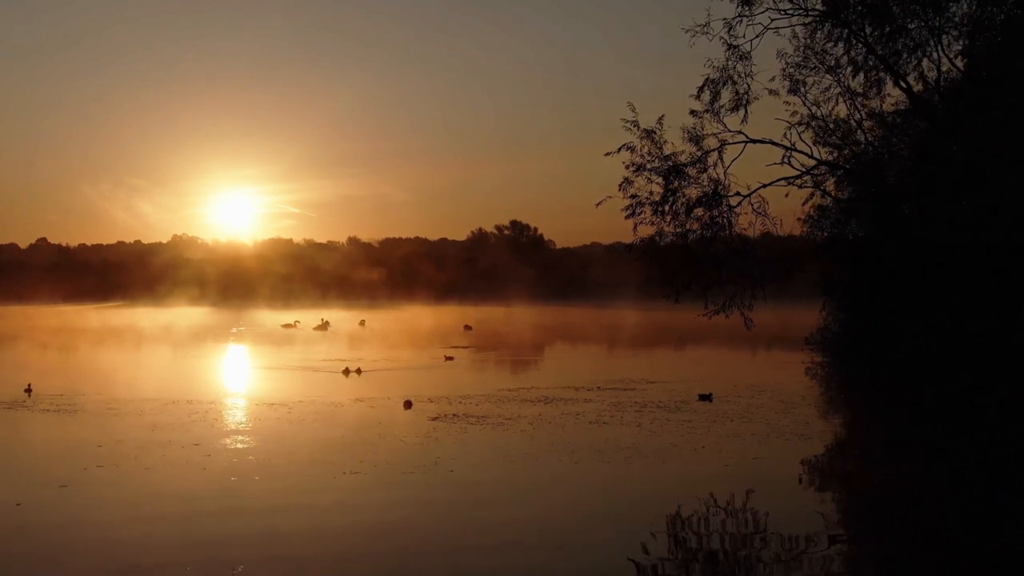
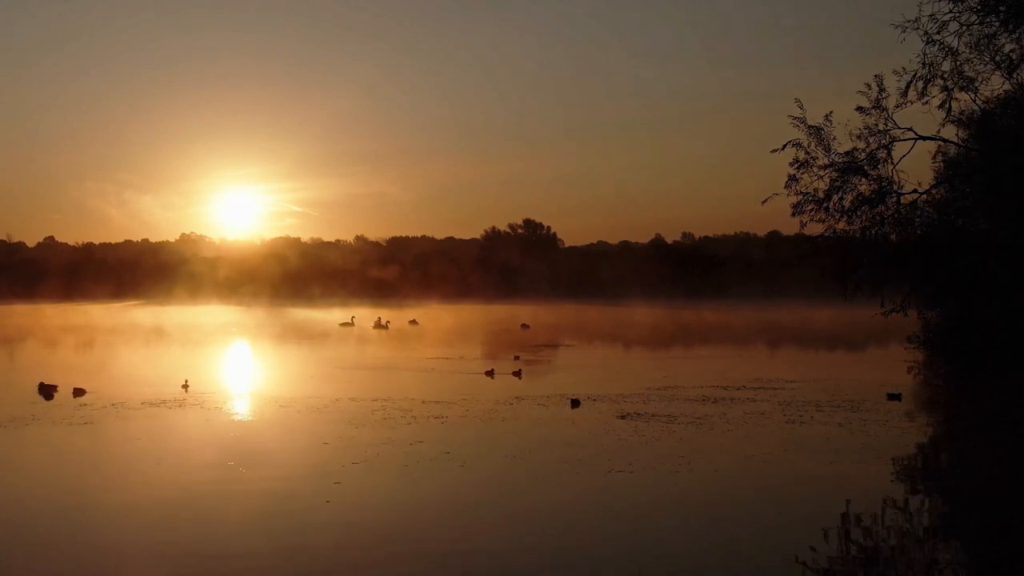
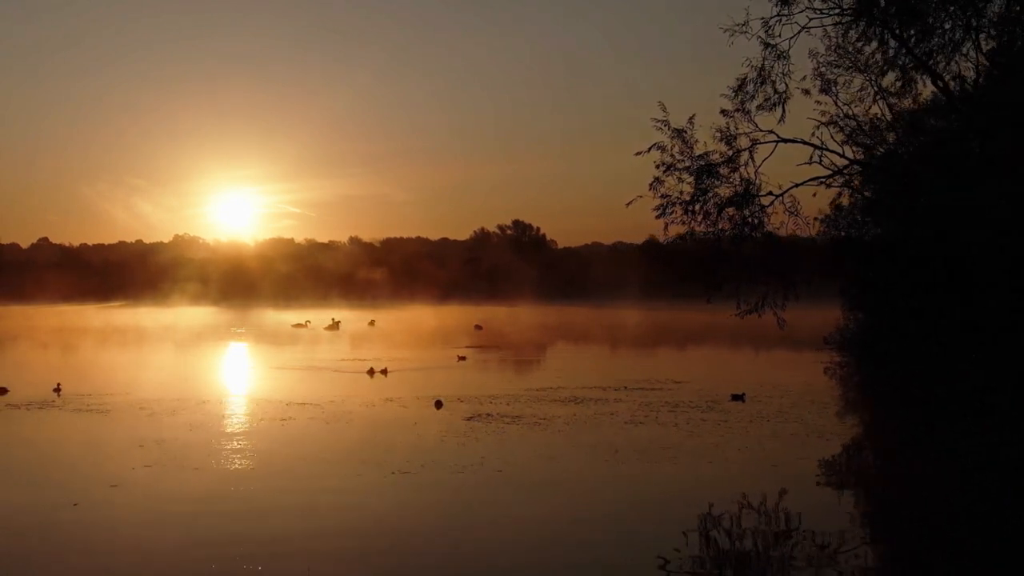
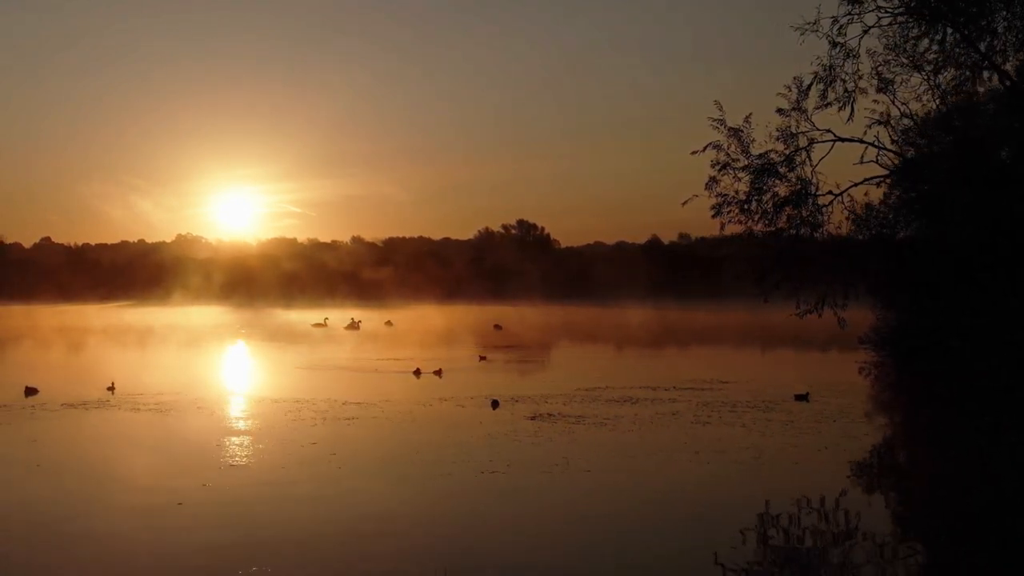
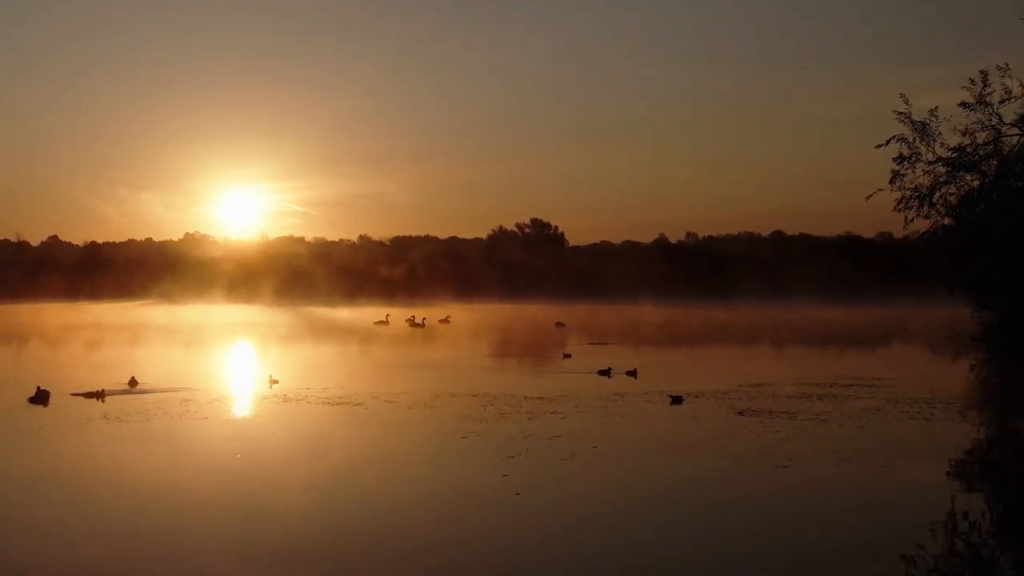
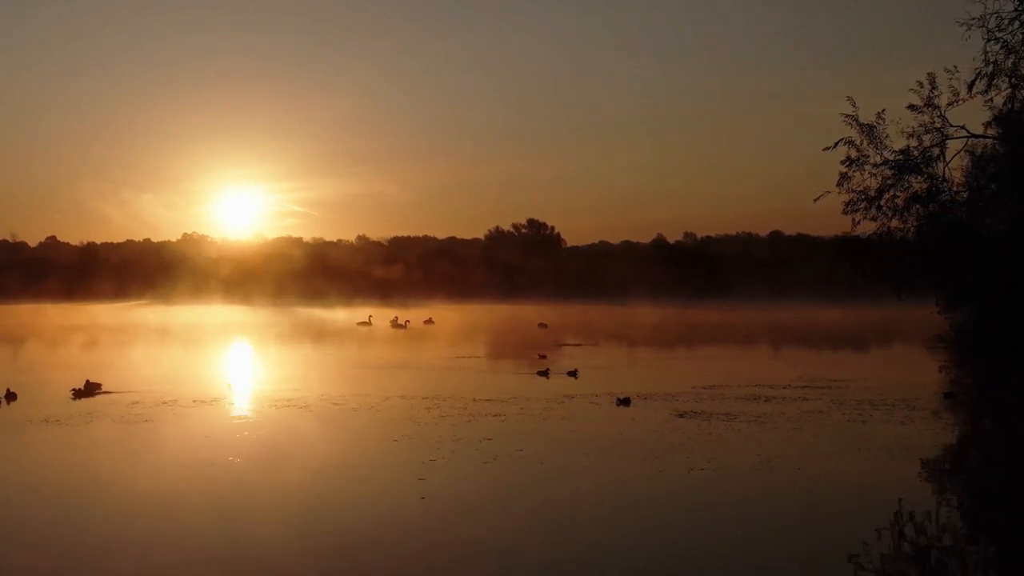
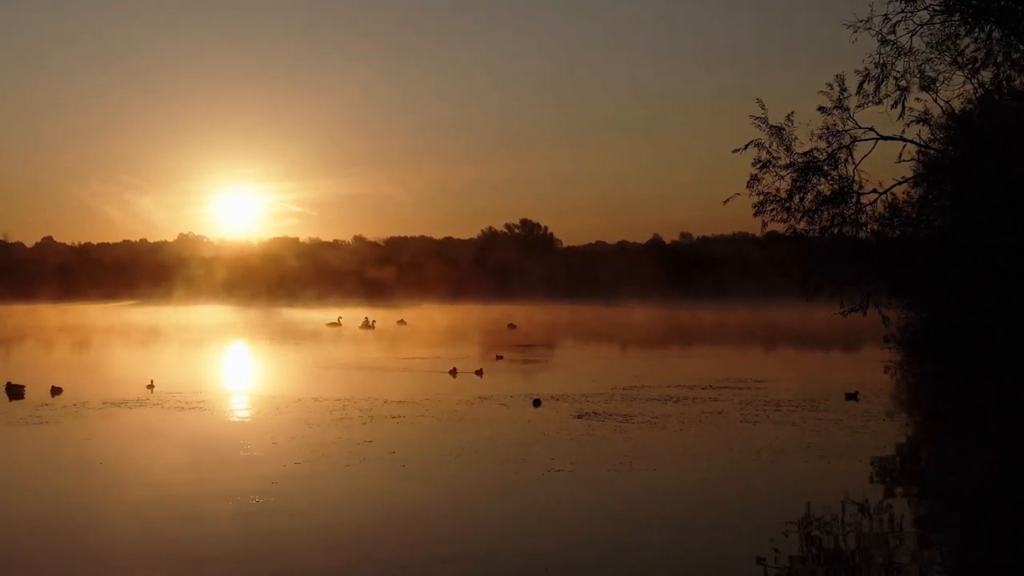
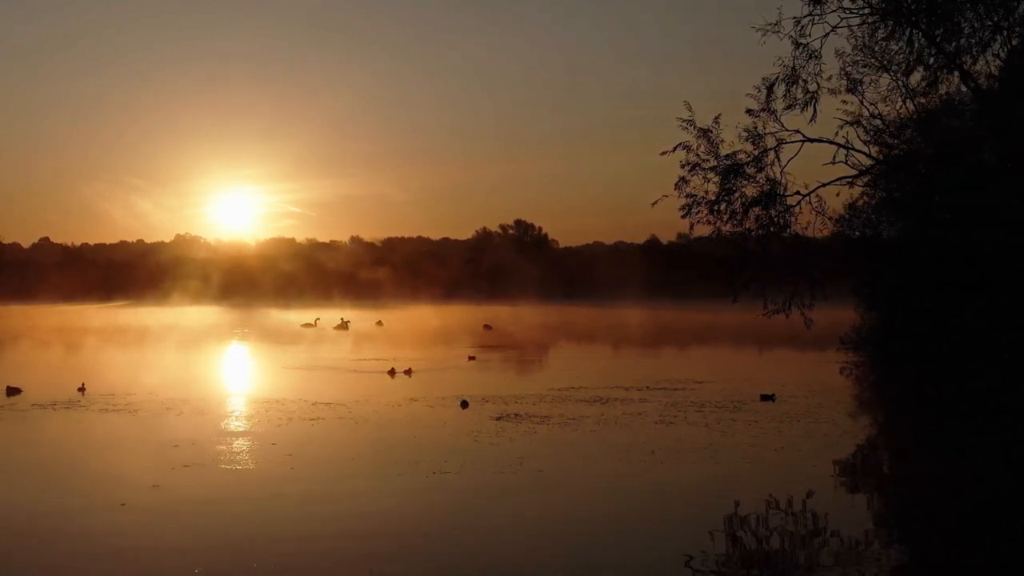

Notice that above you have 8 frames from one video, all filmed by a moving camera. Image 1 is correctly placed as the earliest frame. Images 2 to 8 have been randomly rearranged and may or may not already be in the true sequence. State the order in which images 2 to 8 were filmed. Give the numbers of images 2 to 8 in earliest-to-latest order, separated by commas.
3, 8, 4, 7, 2, 6, 5
